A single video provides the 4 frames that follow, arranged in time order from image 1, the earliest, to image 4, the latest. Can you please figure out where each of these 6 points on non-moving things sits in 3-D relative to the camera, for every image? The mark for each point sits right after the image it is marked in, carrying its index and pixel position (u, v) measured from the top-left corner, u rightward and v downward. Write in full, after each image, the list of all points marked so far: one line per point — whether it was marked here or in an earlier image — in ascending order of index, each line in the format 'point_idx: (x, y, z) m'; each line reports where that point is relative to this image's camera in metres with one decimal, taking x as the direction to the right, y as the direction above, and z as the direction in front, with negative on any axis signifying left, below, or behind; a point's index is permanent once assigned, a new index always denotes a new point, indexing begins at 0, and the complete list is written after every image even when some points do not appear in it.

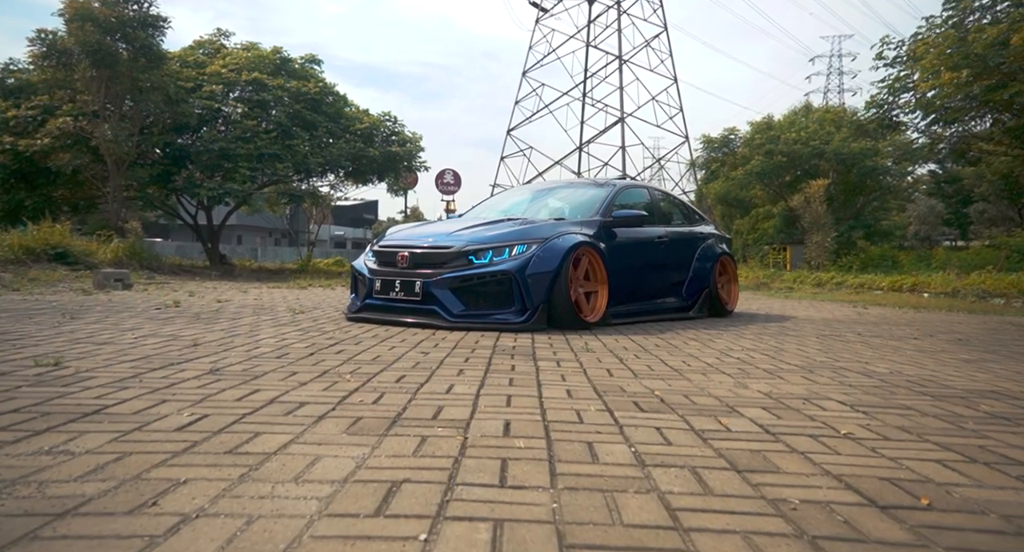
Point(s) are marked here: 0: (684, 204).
0: (+2.3, +1.0, +8.4) m
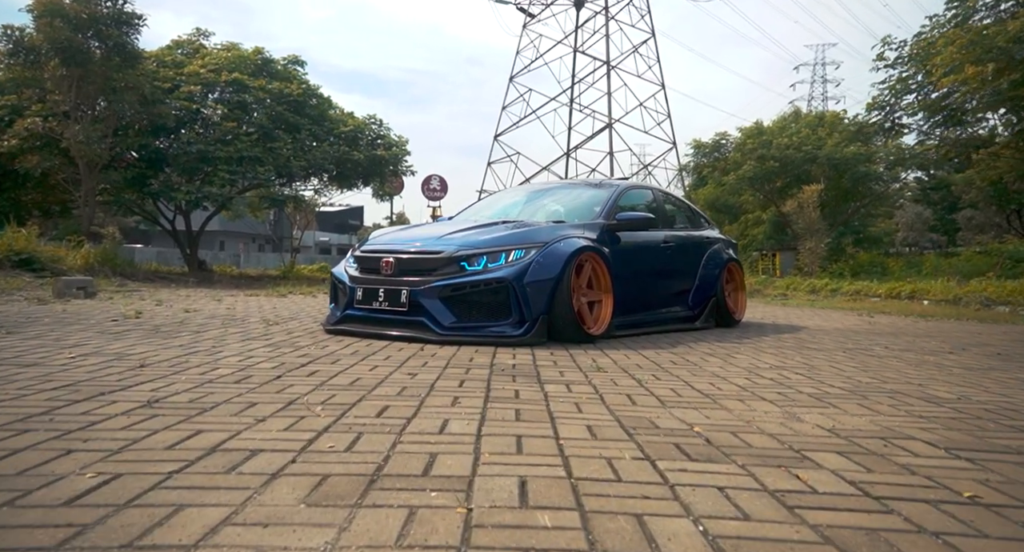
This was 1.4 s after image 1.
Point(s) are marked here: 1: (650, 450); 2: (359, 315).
0: (+2.2, +0.9, +7.8) m
1: (+0.5, -0.6, +2.1) m
2: (-1.4, -0.3, +5.6) m
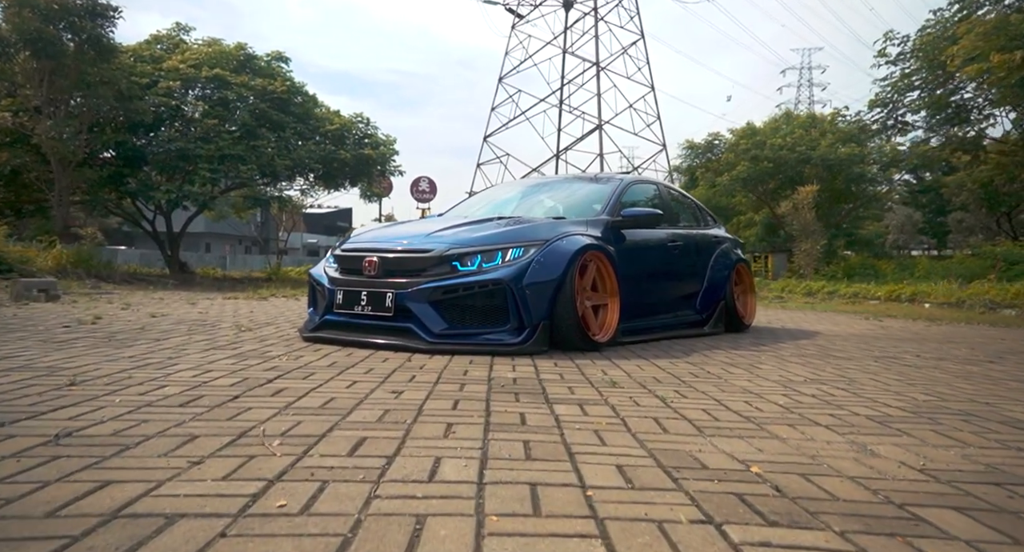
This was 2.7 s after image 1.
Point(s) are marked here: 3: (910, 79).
0: (+2.2, +0.9, +7.4) m
1: (+0.5, -0.6, +1.6) m
2: (-1.4, -0.4, +5.0) m
3: (+8.6, +4.3, +13.4) m
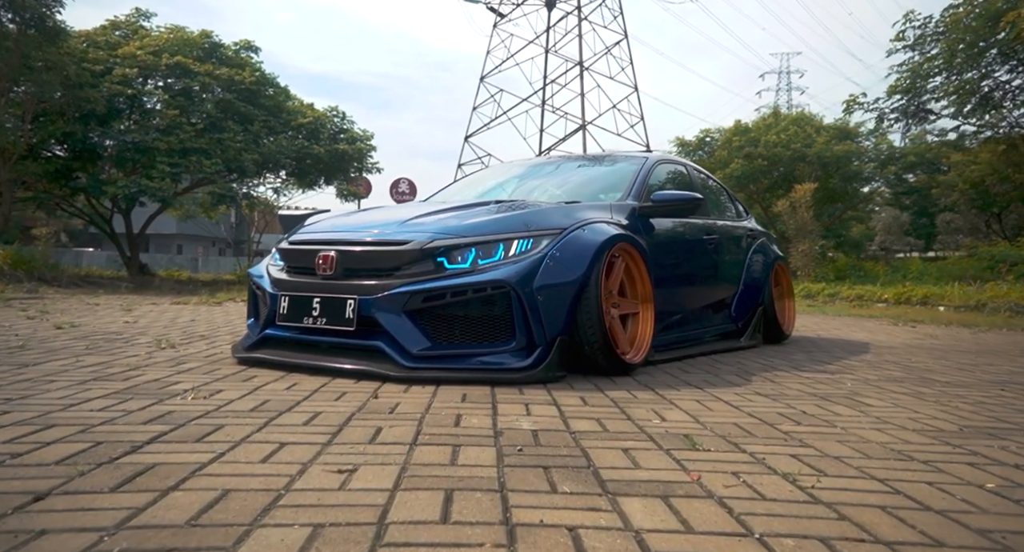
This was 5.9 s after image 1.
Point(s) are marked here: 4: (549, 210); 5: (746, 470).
0: (+2.1, +0.8, +6.2) m
1: (+0.6, -0.6, +0.4) m
2: (-1.4, -0.4, +3.7) m
3: (+8.4, +4.2, +12.5) m
4: (+0.2, +0.4, +3.8) m
5: (+0.7, -0.6, +1.9) m
